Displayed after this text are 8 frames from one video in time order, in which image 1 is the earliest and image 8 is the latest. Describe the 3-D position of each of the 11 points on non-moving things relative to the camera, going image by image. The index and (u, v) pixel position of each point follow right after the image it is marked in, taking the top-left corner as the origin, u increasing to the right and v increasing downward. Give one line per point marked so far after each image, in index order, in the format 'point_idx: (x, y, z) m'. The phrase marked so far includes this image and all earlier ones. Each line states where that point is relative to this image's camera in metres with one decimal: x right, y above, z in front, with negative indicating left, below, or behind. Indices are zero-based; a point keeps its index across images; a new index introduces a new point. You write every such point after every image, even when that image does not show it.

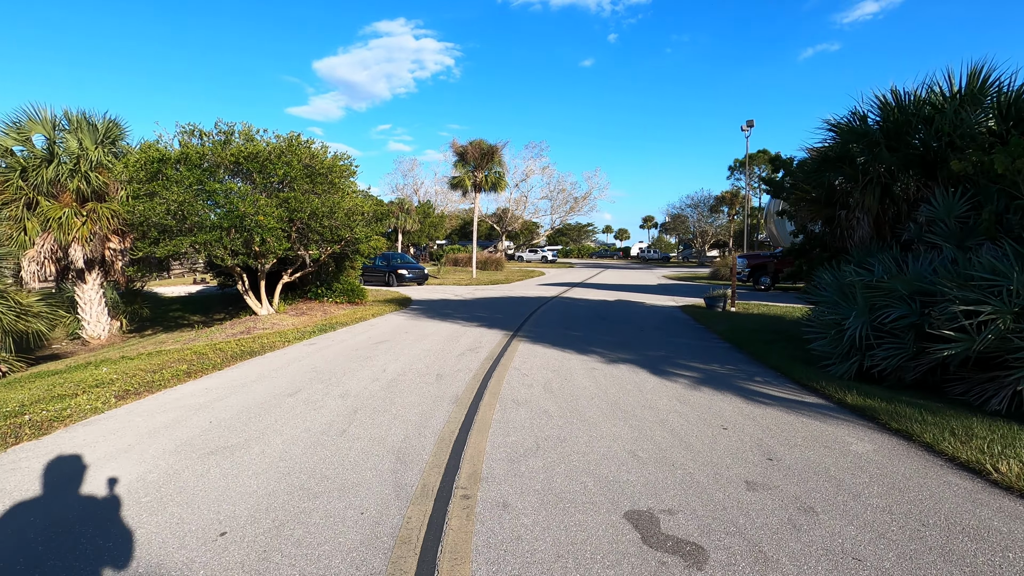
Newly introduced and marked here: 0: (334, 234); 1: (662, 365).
0: (-4.6, +1.4, +13.8) m
1: (+2.3, -1.2, +8.3) m
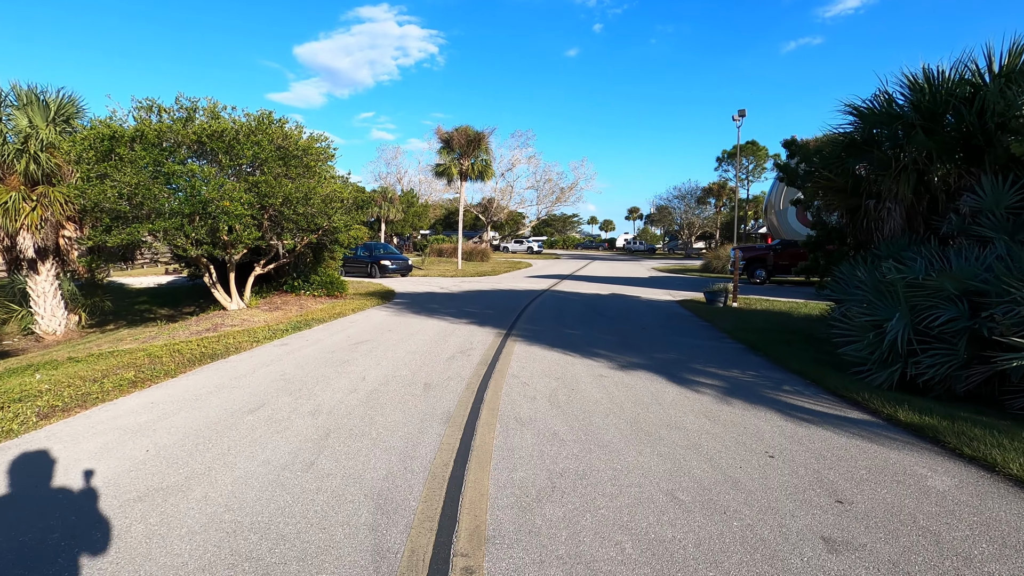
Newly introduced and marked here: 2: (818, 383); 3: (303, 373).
0: (-4.8, +1.6, +12.6) m
1: (+2.3, -1.2, +7.4) m
2: (+3.9, -1.2, +6.7) m
3: (-2.8, -1.1, +7.2) m
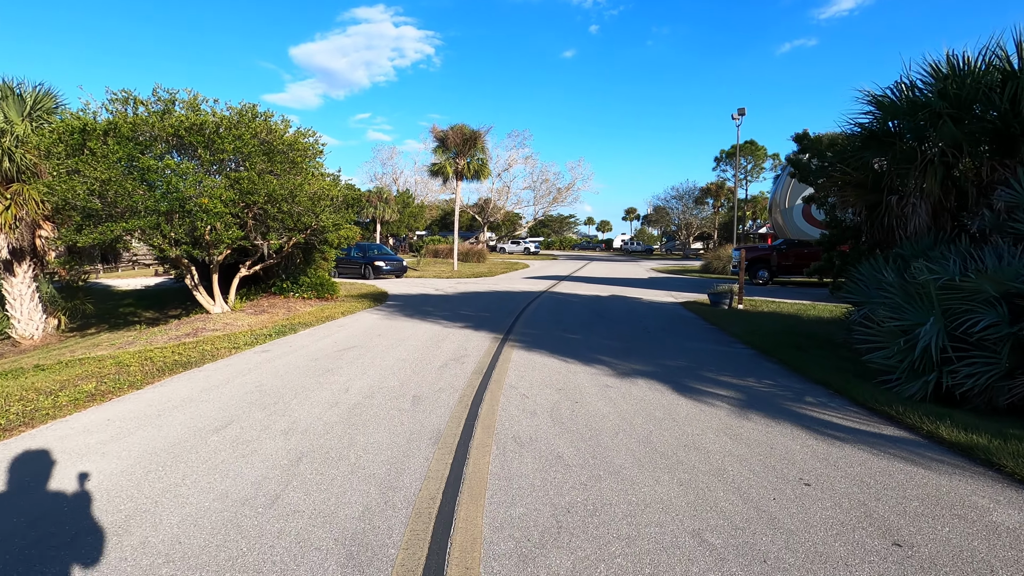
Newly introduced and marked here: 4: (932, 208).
0: (-4.9, +1.5, +12.0) m
1: (+2.3, -1.2, +6.8) m
2: (+3.8, -1.2, +6.2) m
3: (-2.8, -1.2, +6.6) m
4: (+5.9, +1.1, +7.5) m
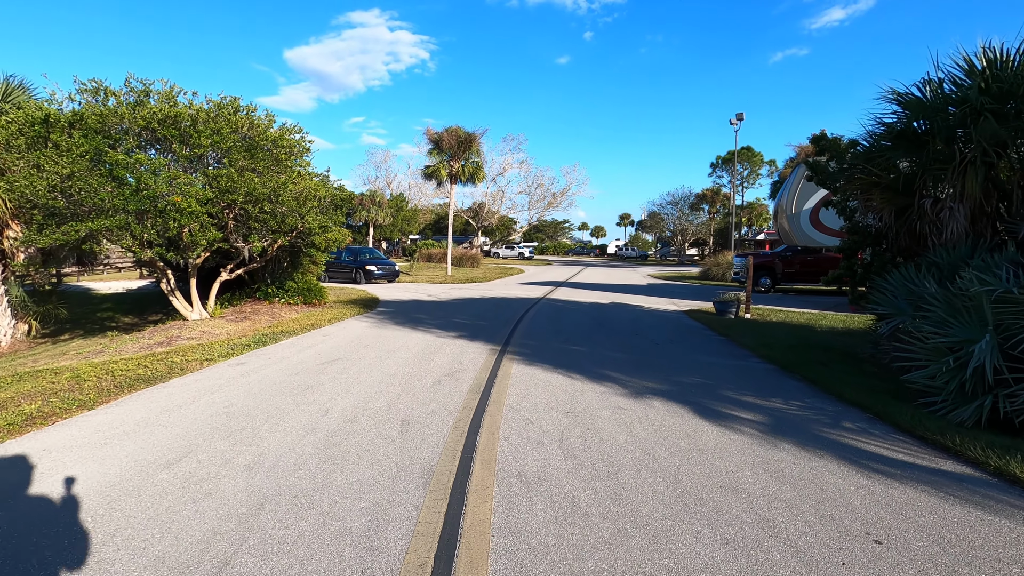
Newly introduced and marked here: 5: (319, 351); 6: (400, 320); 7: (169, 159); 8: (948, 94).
0: (-4.9, +1.4, +11.3) m
1: (+2.3, -1.3, +6.2) m
2: (+3.8, -1.4, +5.5) m
3: (-2.8, -1.3, +5.8) m
4: (+5.9, +1.0, +6.9) m
5: (-3.2, -1.0, +8.8) m
6: (-2.7, -0.8, +13.0) m
7: (-6.4, +2.4, +9.9) m
8: (+5.9, +2.7, +7.3) m
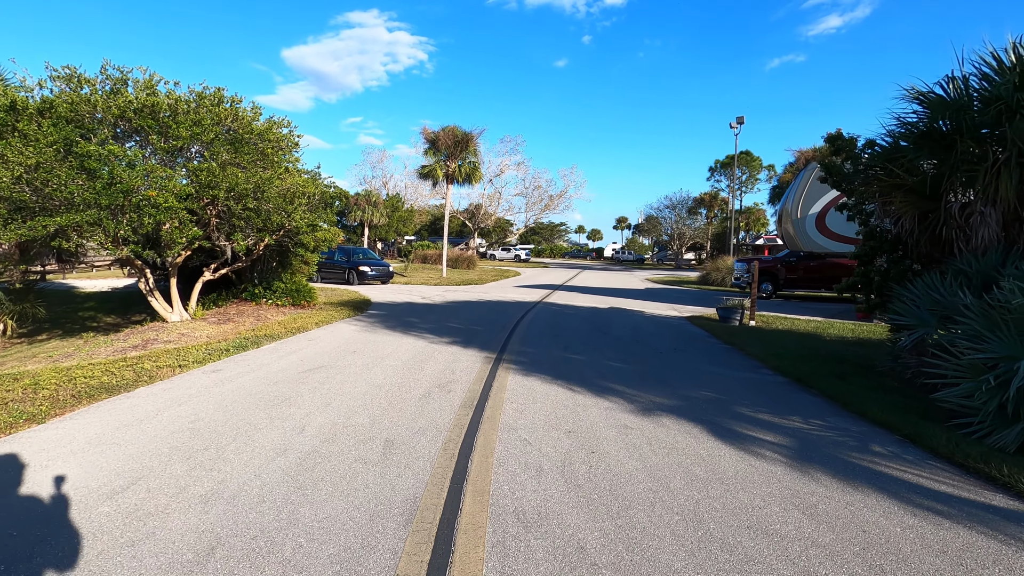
0: (-5.0, +1.4, +10.7) m
1: (+2.2, -1.4, +5.7) m
2: (+3.8, -1.5, +5.0) m
3: (-2.9, -1.3, +5.3) m
4: (+5.9, +0.8, +6.4) m
5: (-3.3, -1.1, +8.3) m
6: (-2.8, -0.8, +12.4) m
7: (-6.4, +2.4, +9.3) m
8: (+5.9, +2.5, +6.8) m
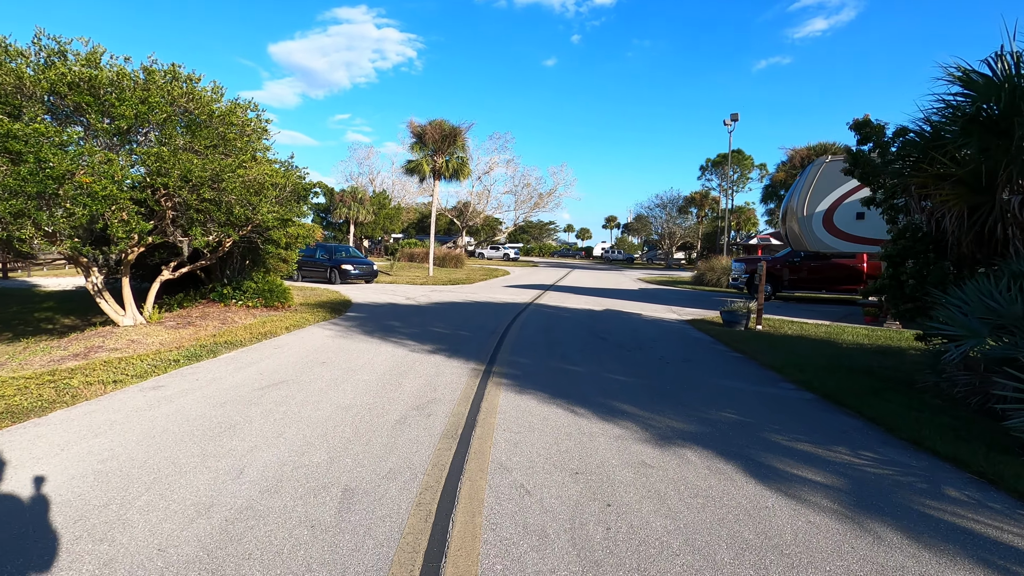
0: (-5.1, +1.3, +9.6) m
1: (+2.2, -1.4, +4.7) m
2: (+3.8, -1.5, +4.1) m
3: (-2.9, -1.3, +4.2) m
4: (+5.8, +0.8, +5.5) m
5: (-3.4, -1.1, +7.2) m
6: (-3.0, -0.8, +11.4) m
7: (-6.6, +2.4, +8.2) m
8: (+5.9, +2.5, +6.0) m
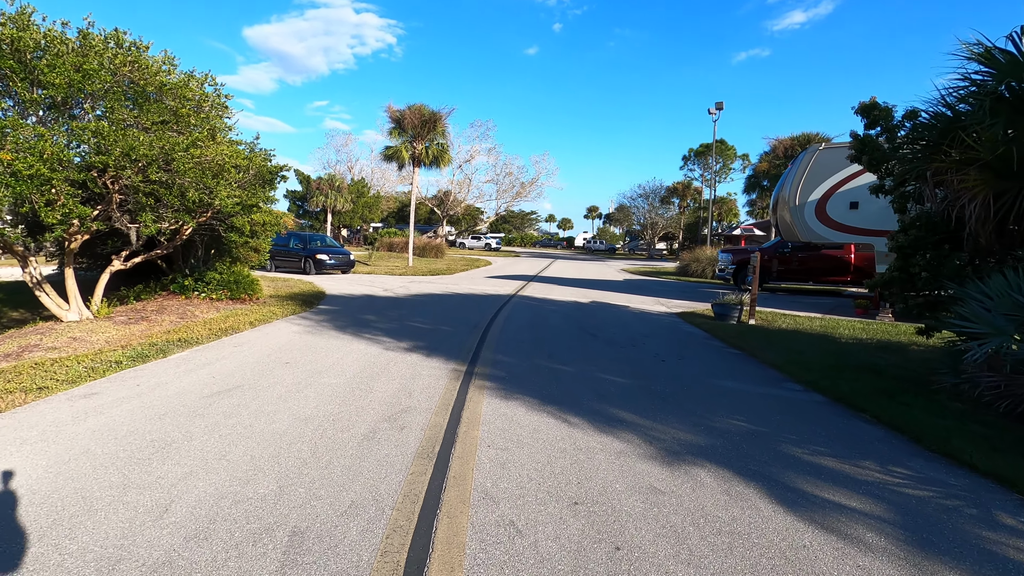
0: (-5.4, +1.5, +8.7) m
1: (+2.0, -1.4, +4.1) m
2: (+3.7, -1.5, +3.6) m
3: (-3.0, -1.3, +3.4) m
4: (+5.7, +0.8, +5.1) m
5: (-3.6, -1.0, +6.4) m
6: (-3.3, -0.7, +10.6) m
7: (-6.8, +2.5, +7.2) m
8: (+5.7, +2.5, +5.4) m
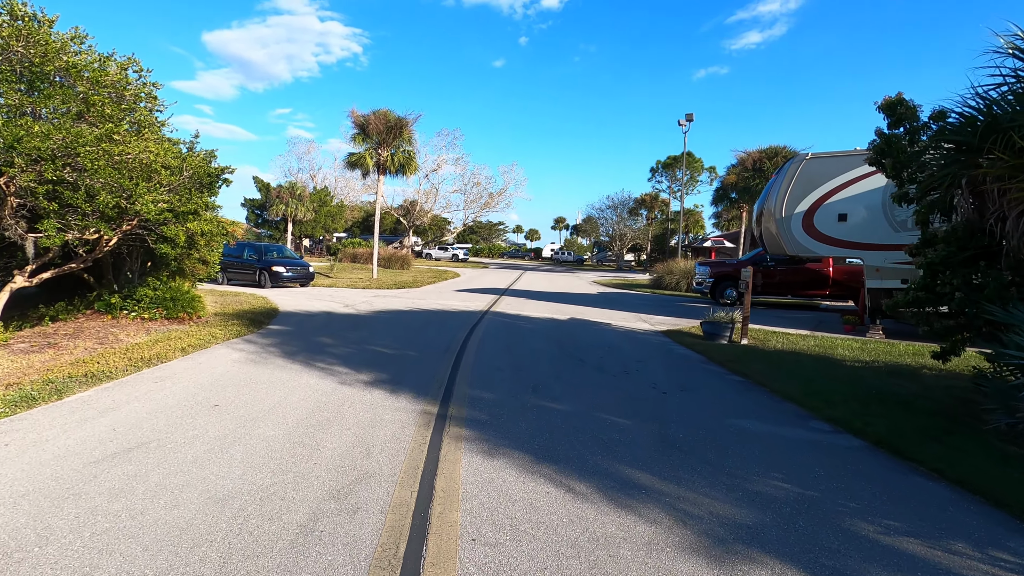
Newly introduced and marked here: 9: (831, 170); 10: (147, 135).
0: (-5.7, +1.2, +7.3) m
1: (+2.0, -1.6, +3.1) m
2: (+3.7, -1.7, +2.7) m
3: (-3.0, -1.5, +2.1) m
4: (+5.6, +0.6, +4.3) m
5: (-3.7, -1.3, +5.0) m
6: (-3.8, -1.0, +9.2) m
7: (-7.0, +2.2, +5.7) m
8: (+5.6, +2.3, +4.7) m
9: (+8.0, +3.0, +13.4) m
10: (-5.5, +2.3, +8.1) m
